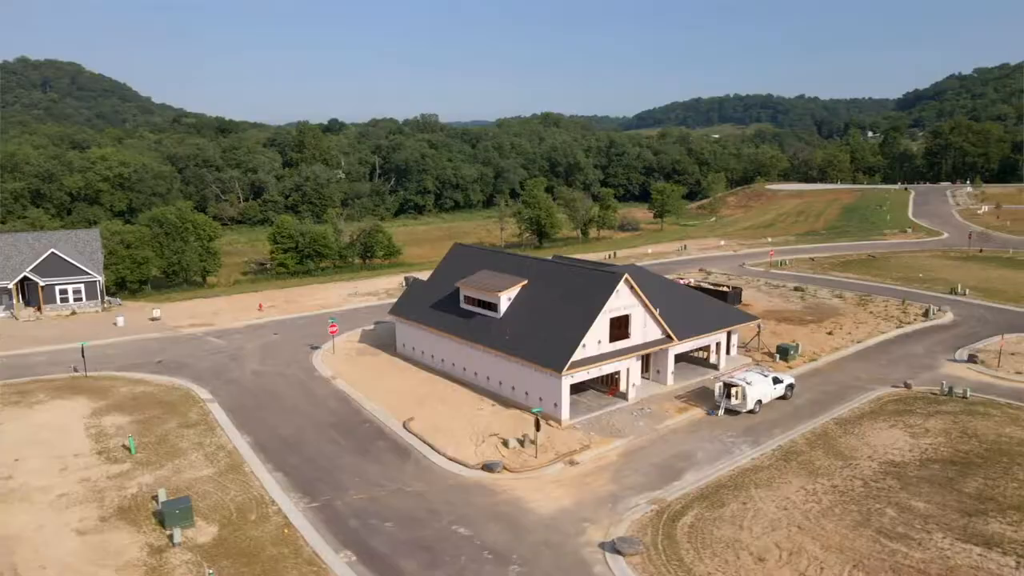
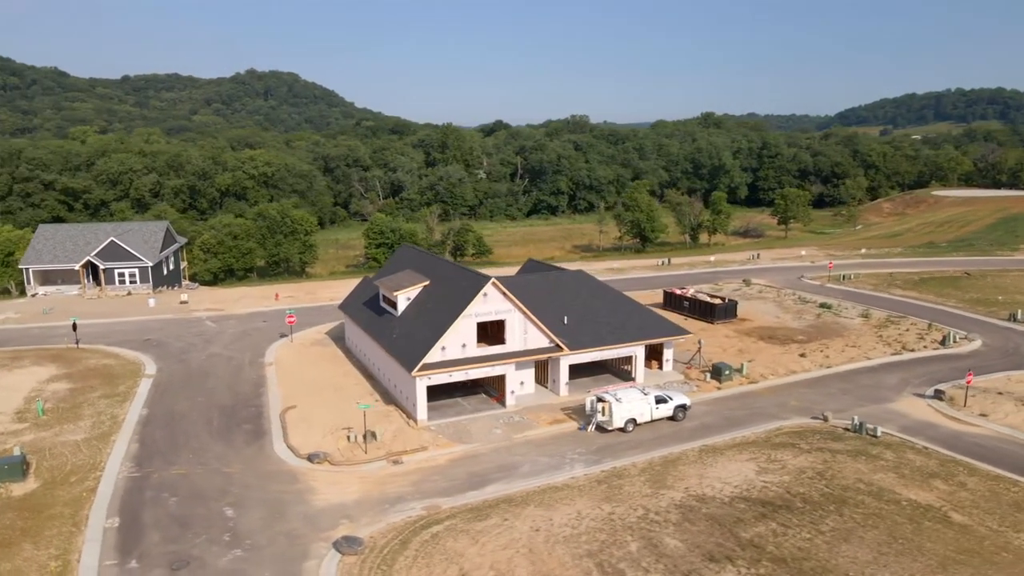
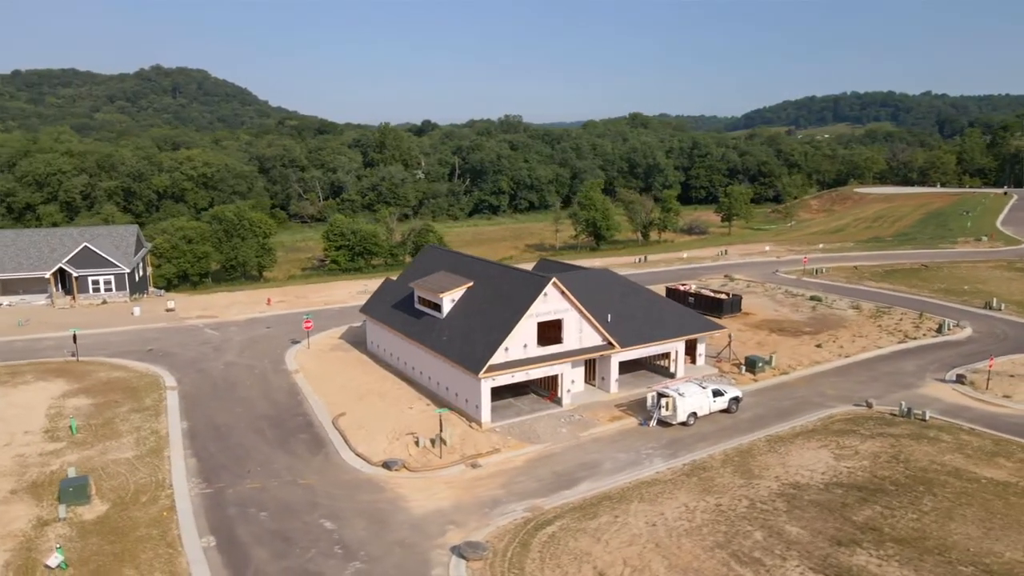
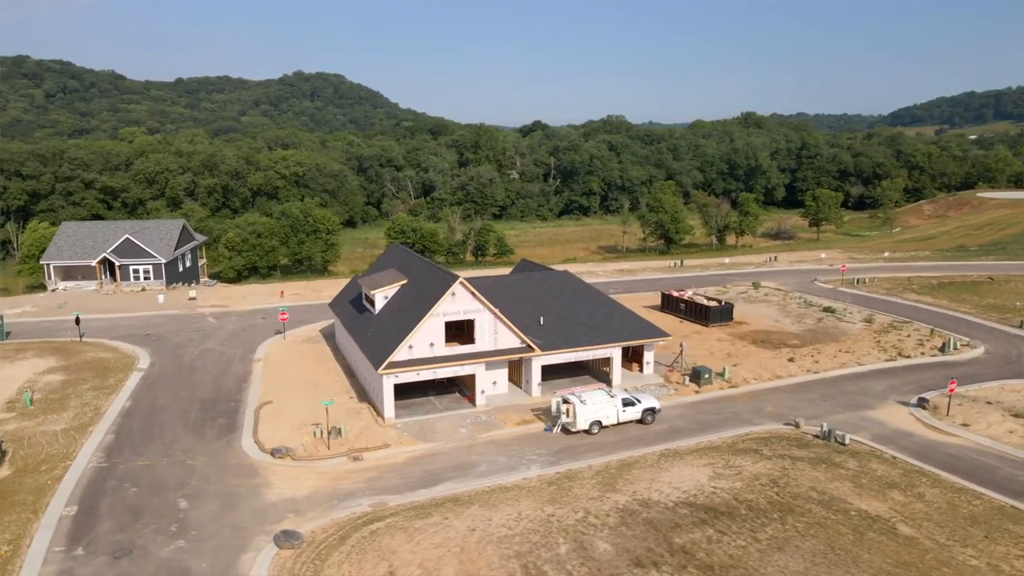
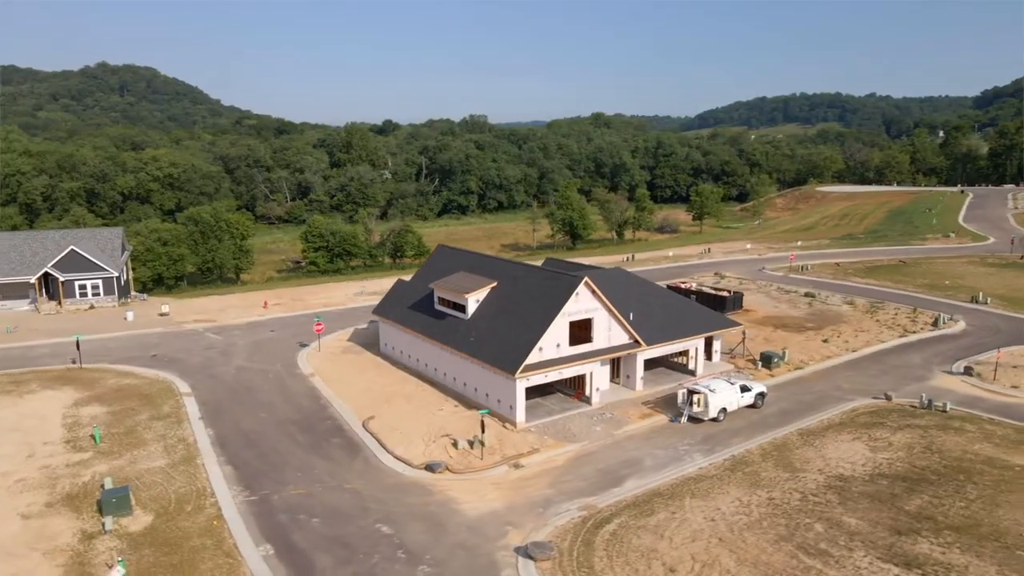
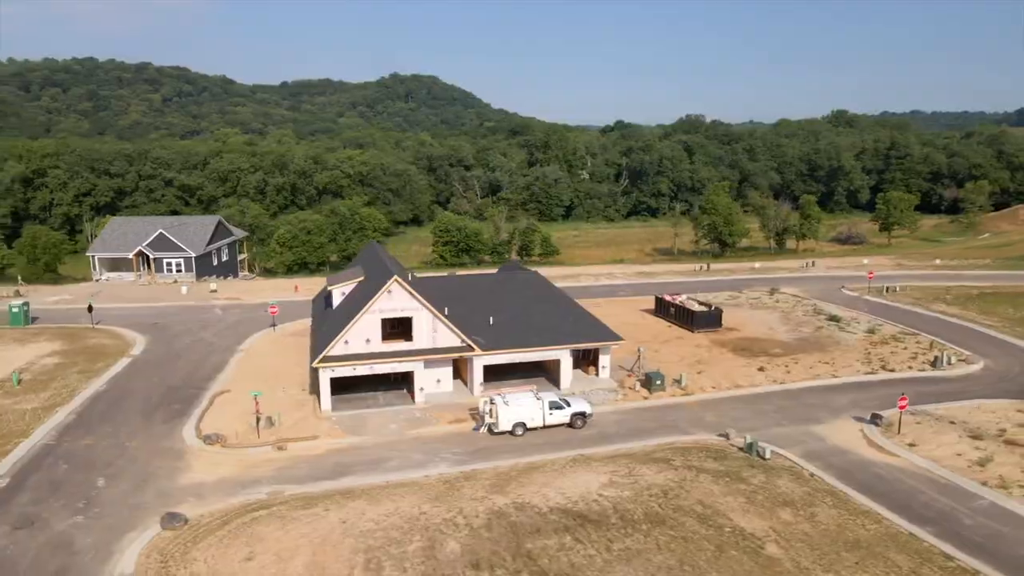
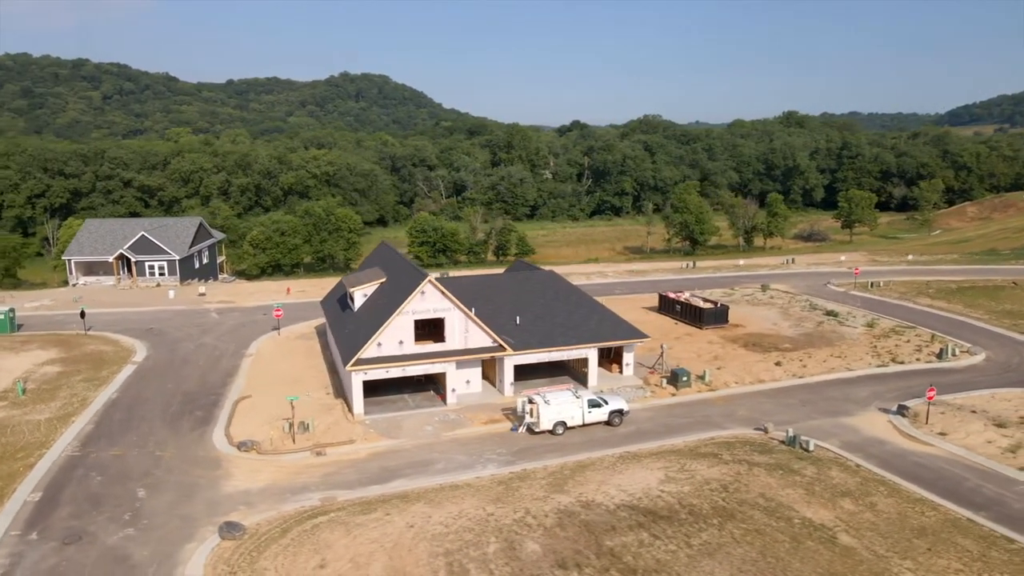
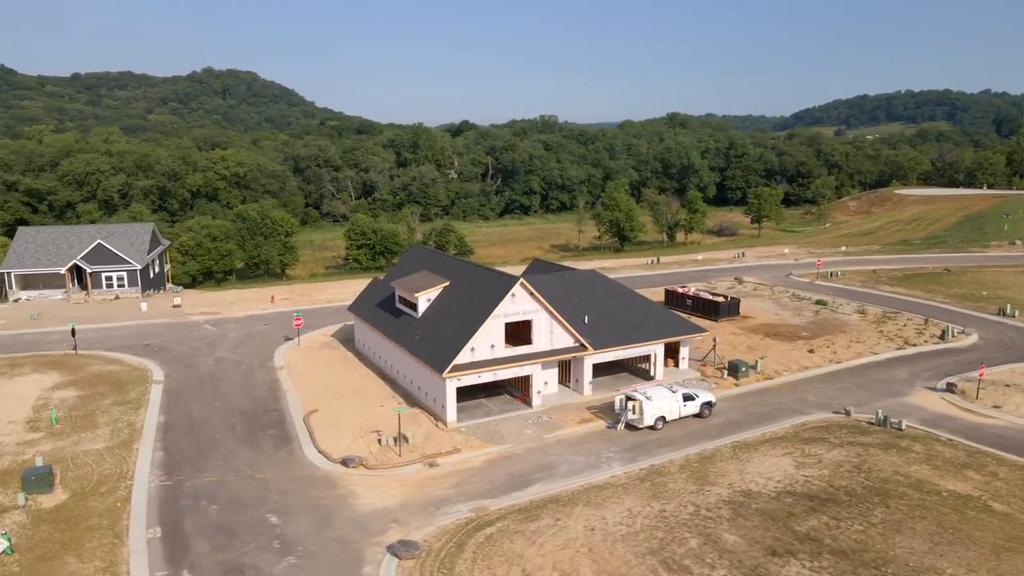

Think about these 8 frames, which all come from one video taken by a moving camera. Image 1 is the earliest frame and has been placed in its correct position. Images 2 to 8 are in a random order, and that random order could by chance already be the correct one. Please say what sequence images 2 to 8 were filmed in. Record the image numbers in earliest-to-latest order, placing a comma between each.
5, 3, 8, 2, 4, 7, 6
